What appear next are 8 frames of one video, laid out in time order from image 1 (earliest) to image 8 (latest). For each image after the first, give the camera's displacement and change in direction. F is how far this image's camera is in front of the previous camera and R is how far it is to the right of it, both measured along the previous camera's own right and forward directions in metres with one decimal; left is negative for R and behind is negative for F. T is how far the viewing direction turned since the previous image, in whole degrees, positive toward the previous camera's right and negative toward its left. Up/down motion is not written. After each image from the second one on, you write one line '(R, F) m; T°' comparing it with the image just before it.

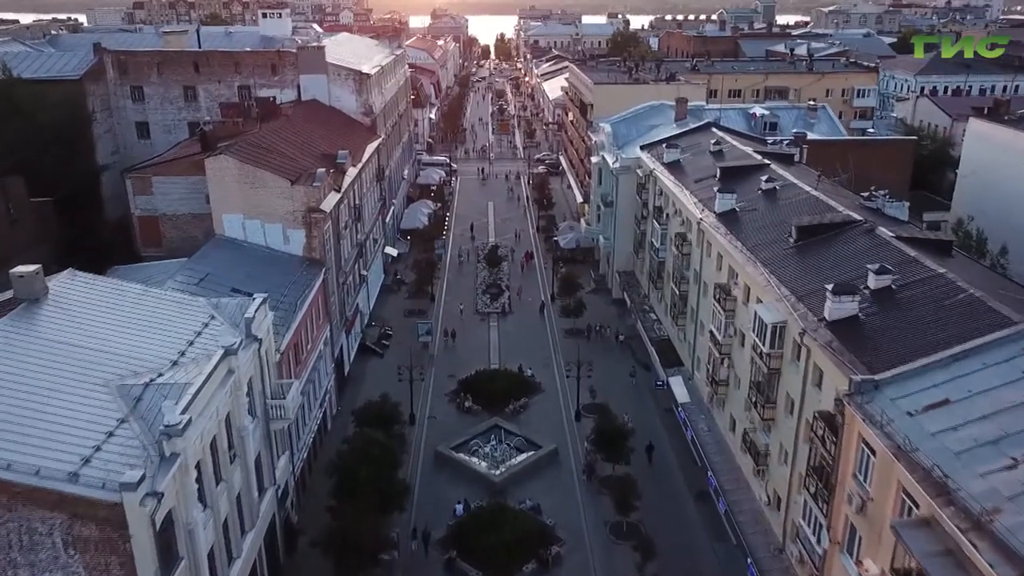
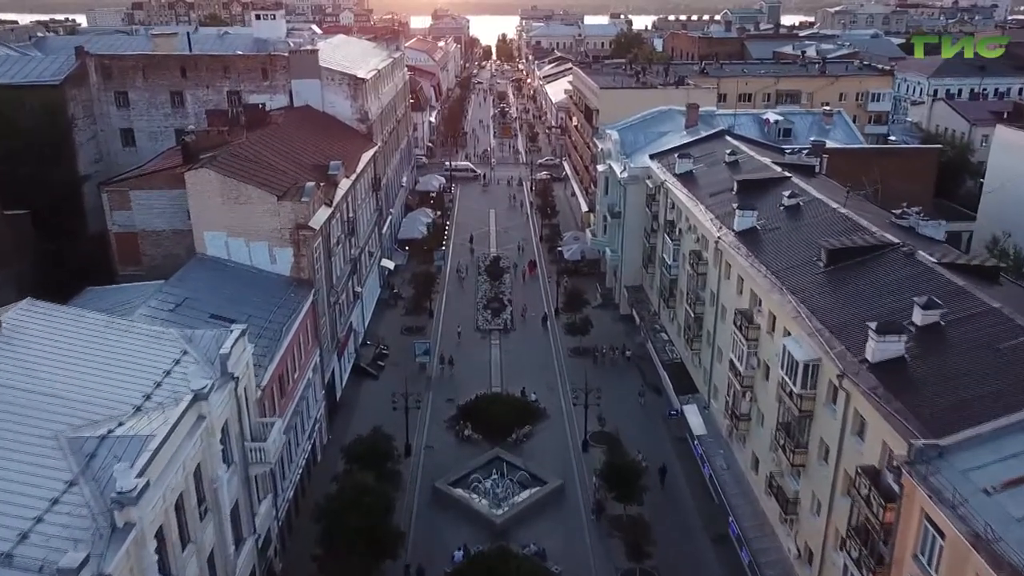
(-0.1, +3.3) m; 0°
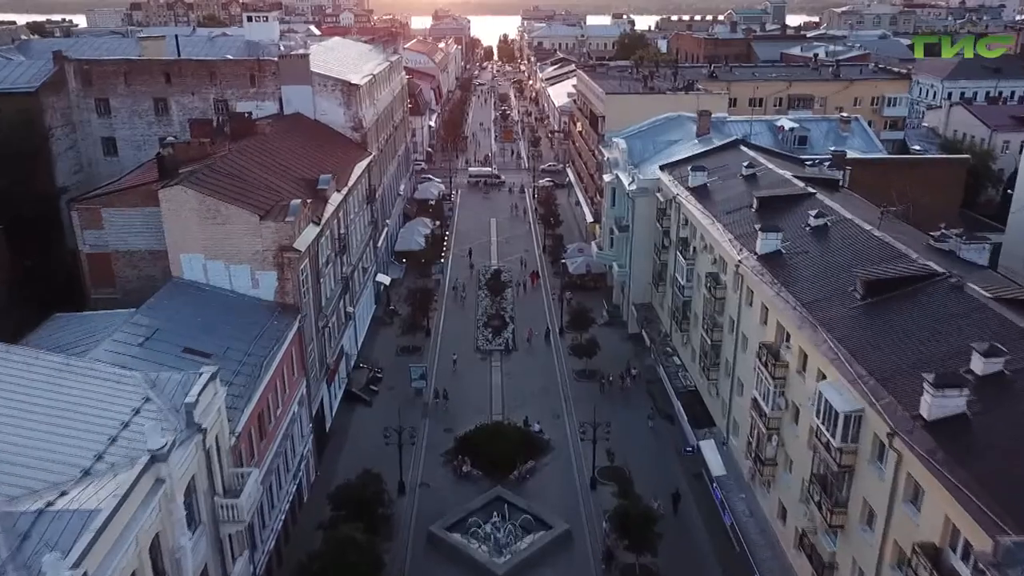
(0.0, +3.5) m; 0°
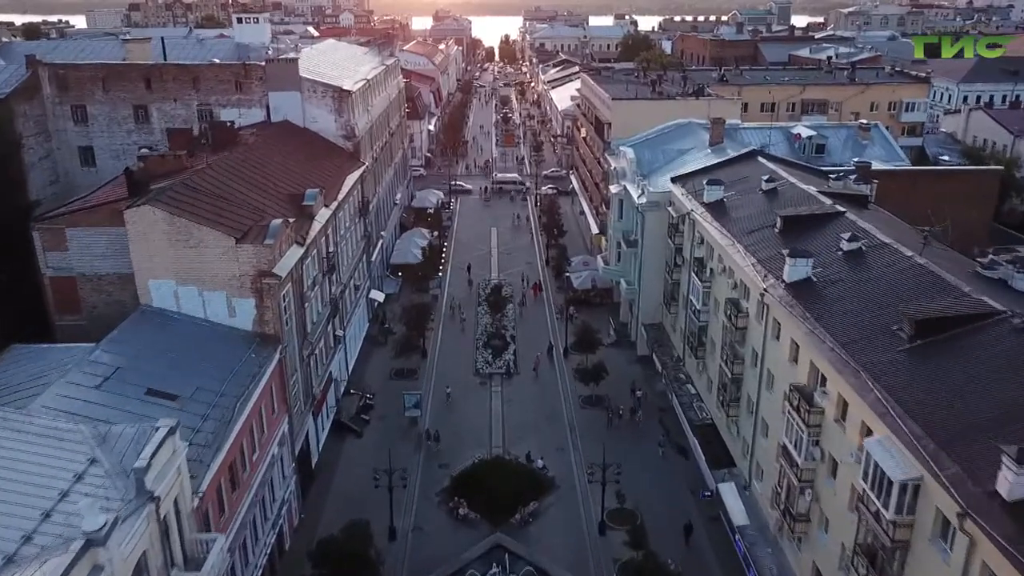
(0.0, +3.7) m; 0°
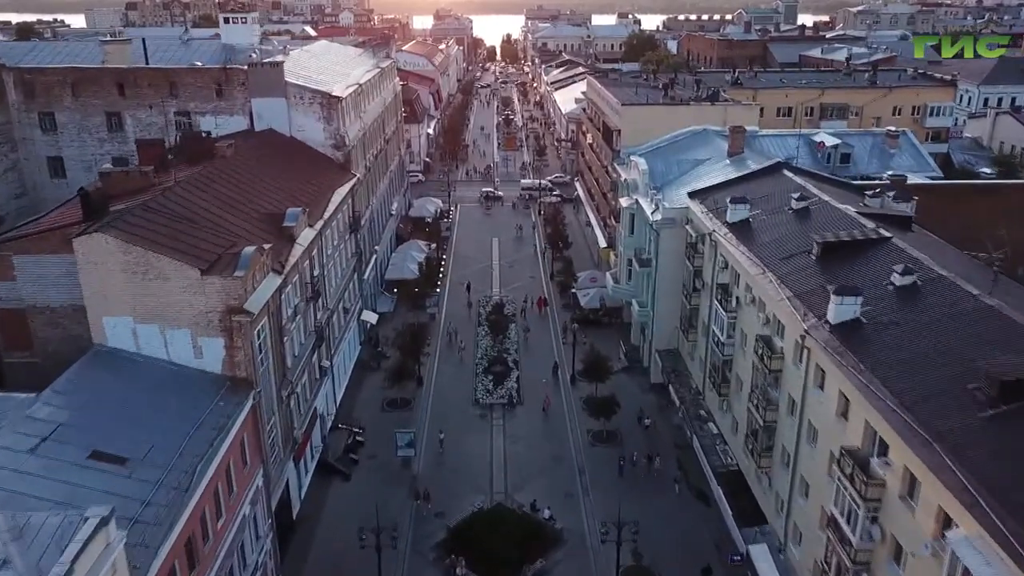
(-0.1, +4.5) m; 0°
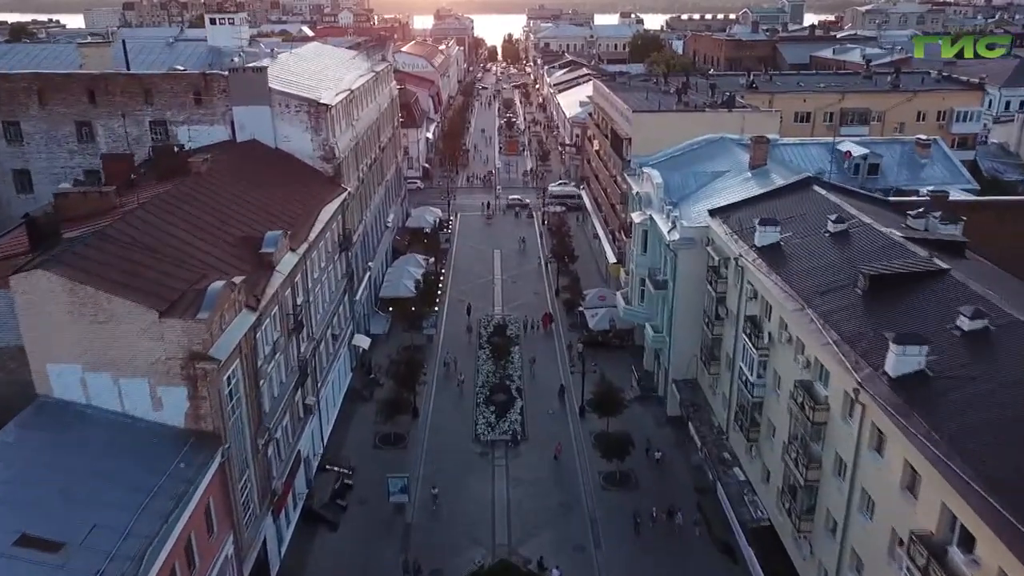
(-0.1, +4.3) m; 0°
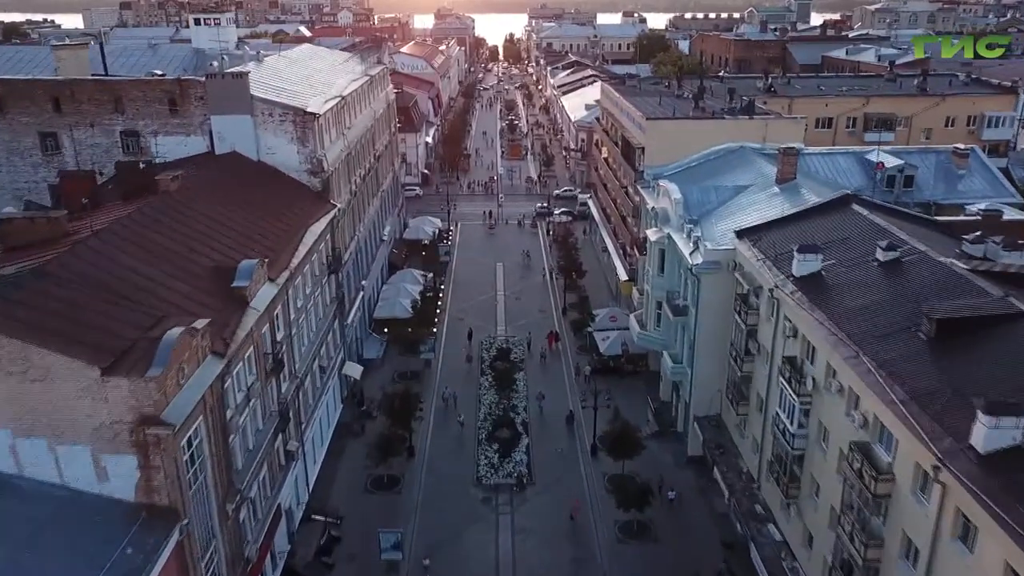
(-0.2, +4.5) m; 0°
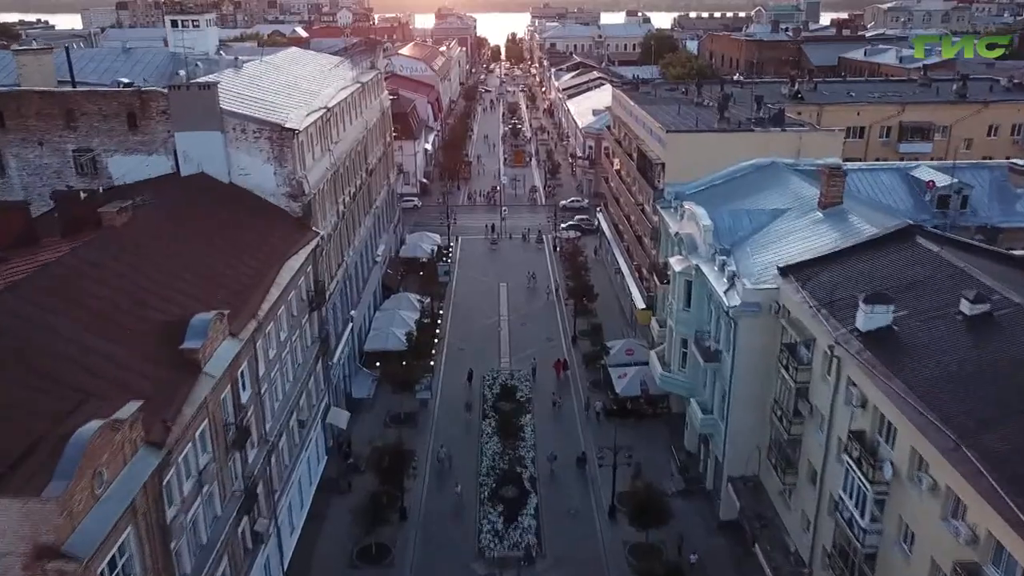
(-0.2, +5.8) m; 0°
